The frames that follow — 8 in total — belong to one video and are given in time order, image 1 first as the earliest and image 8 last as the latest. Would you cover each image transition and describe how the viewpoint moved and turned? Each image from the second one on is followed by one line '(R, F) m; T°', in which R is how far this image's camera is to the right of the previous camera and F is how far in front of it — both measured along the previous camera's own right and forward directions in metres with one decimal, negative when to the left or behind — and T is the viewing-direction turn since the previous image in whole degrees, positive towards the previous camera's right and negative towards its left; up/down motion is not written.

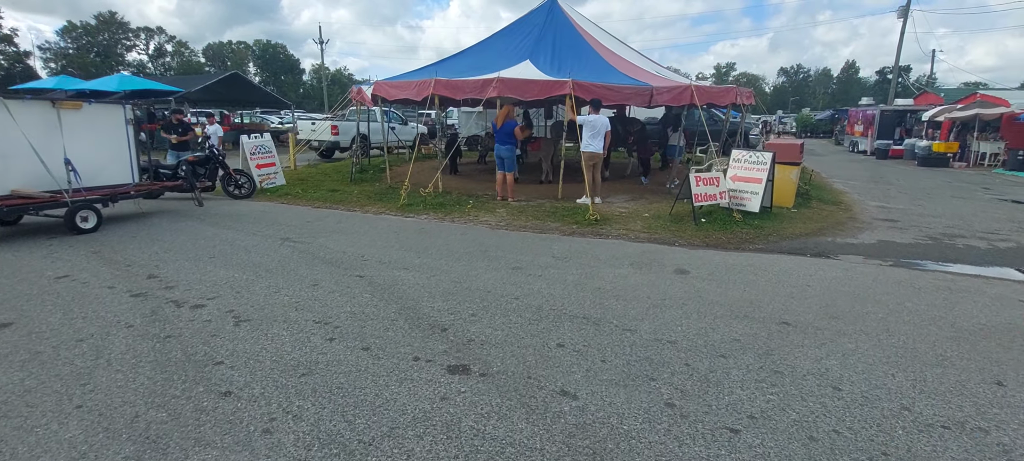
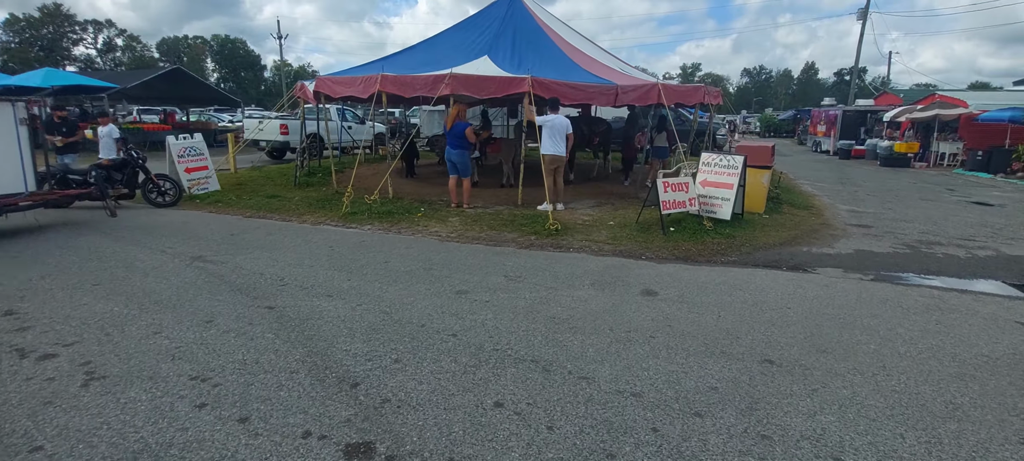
(+0.3, +0.8) m; +3°
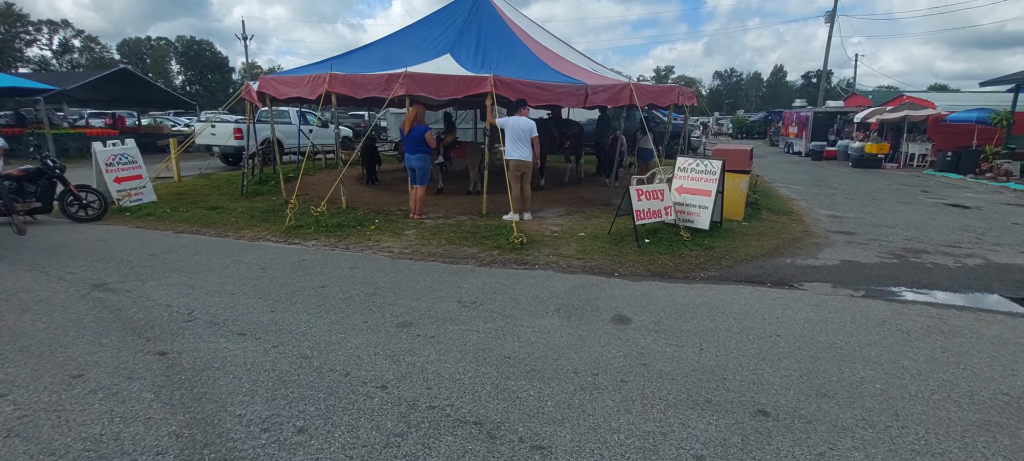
(+0.3, +0.7) m; +3°
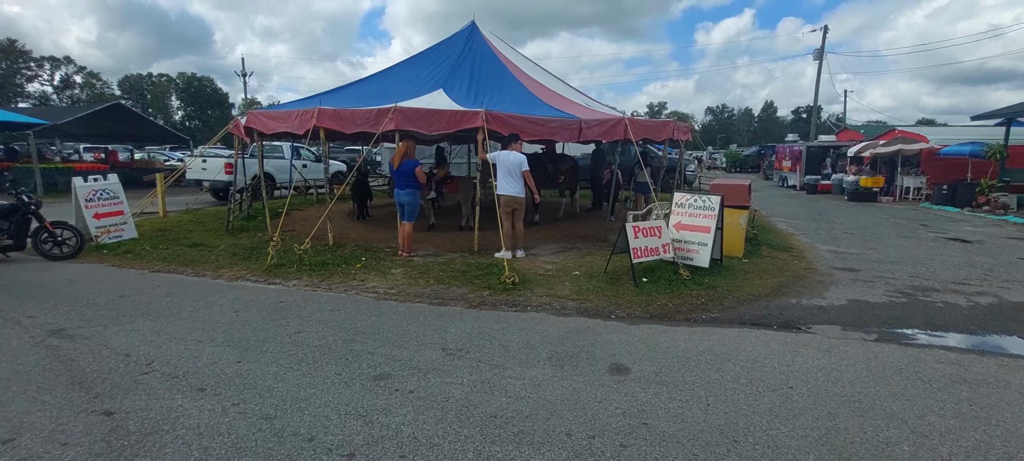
(+0.1, +0.3) m; 0°
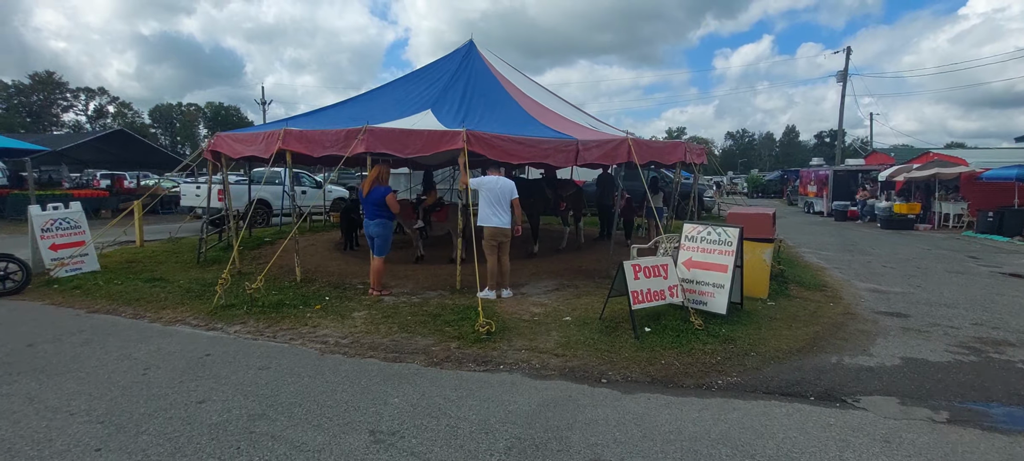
(+0.5, +1.1) m; -2°
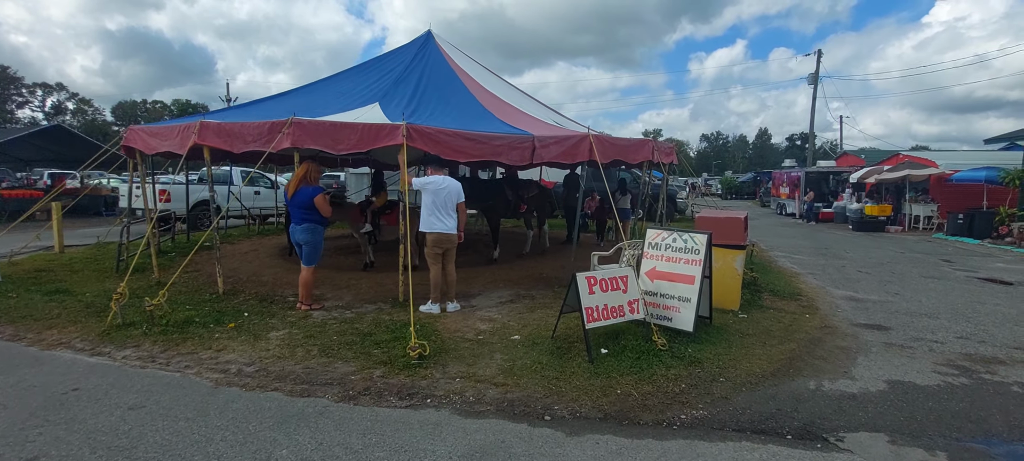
(+0.4, +0.8) m; +2°
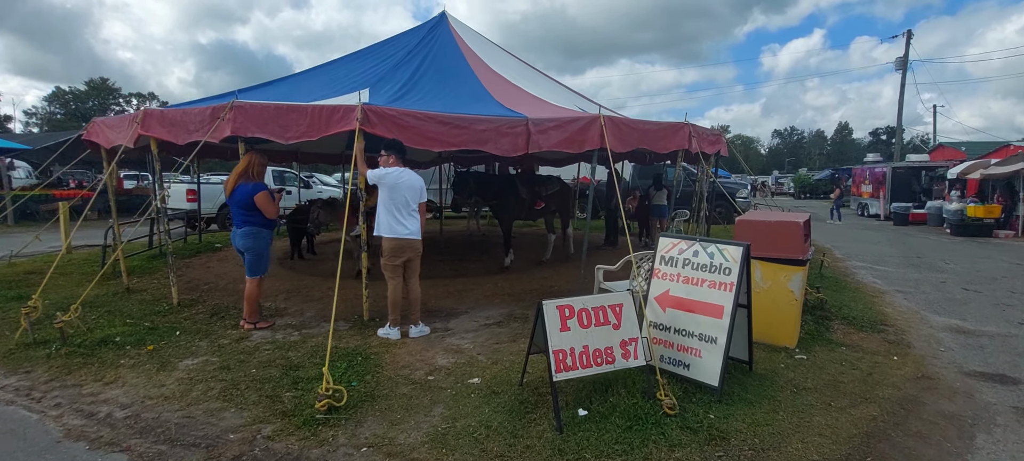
(+0.8, +1.4) m; -7°
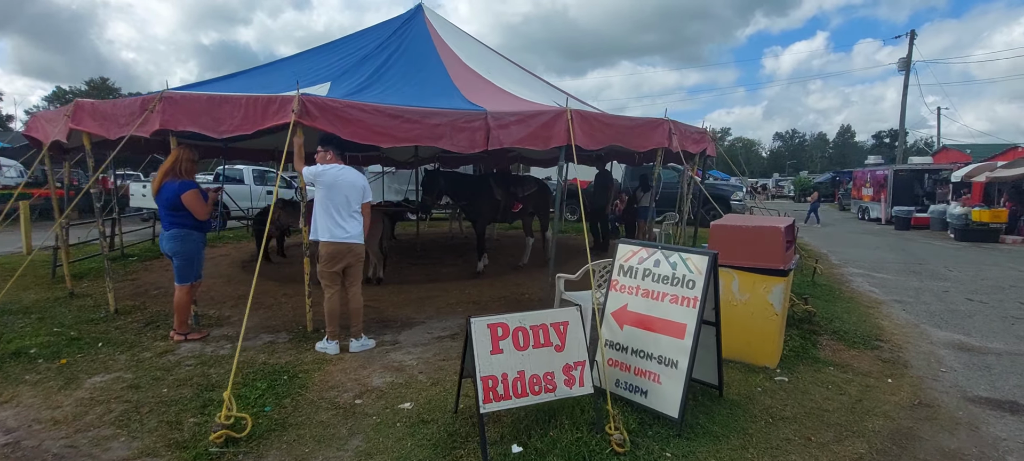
(+0.5, +0.5) m; 0°
